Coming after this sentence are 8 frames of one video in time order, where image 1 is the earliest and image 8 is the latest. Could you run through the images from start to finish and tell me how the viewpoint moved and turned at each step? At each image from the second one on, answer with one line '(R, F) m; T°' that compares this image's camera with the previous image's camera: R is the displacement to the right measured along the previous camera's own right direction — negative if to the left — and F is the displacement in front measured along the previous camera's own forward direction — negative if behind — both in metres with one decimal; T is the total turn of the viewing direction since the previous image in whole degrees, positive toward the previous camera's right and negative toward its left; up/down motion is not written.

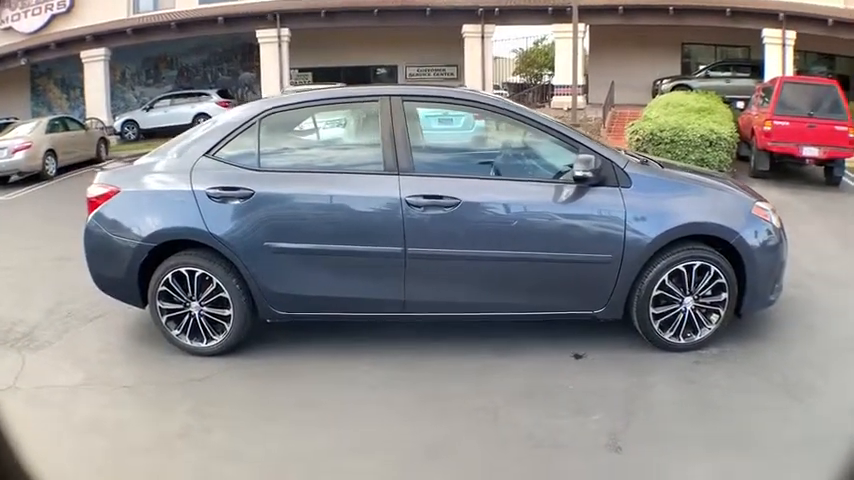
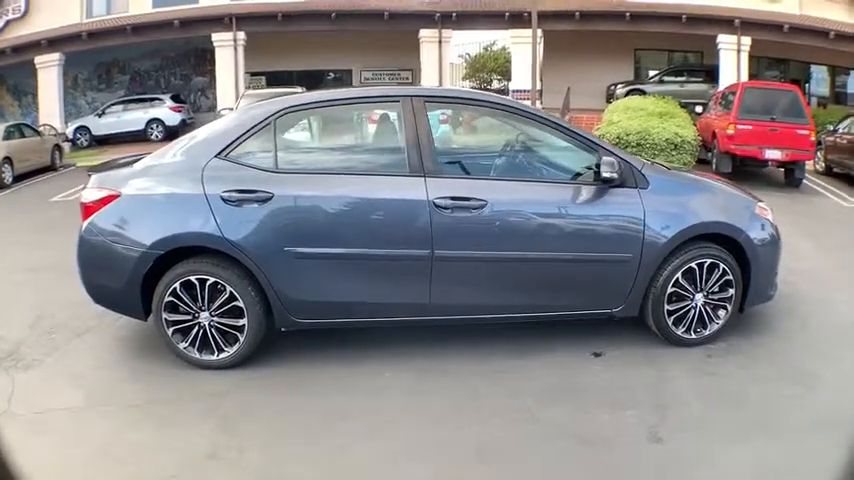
(-0.5, +0.1) m; +4°
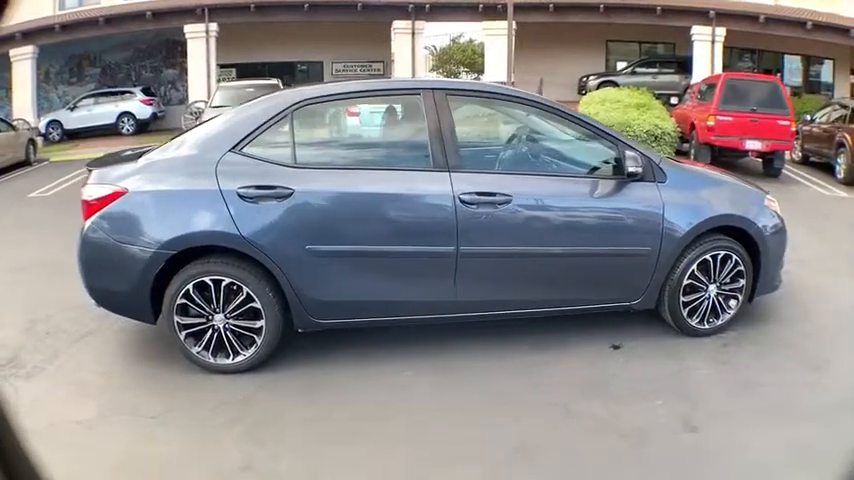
(-0.3, +0.1) m; +3°
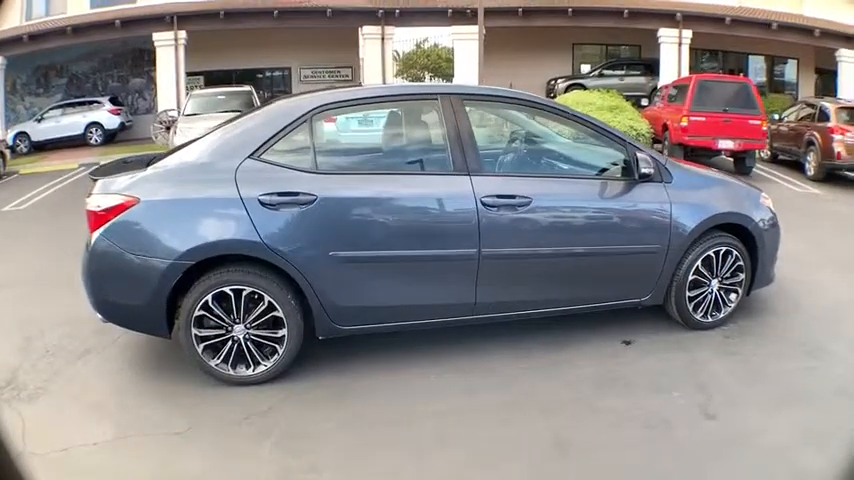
(-0.3, 0.0) m; +3°
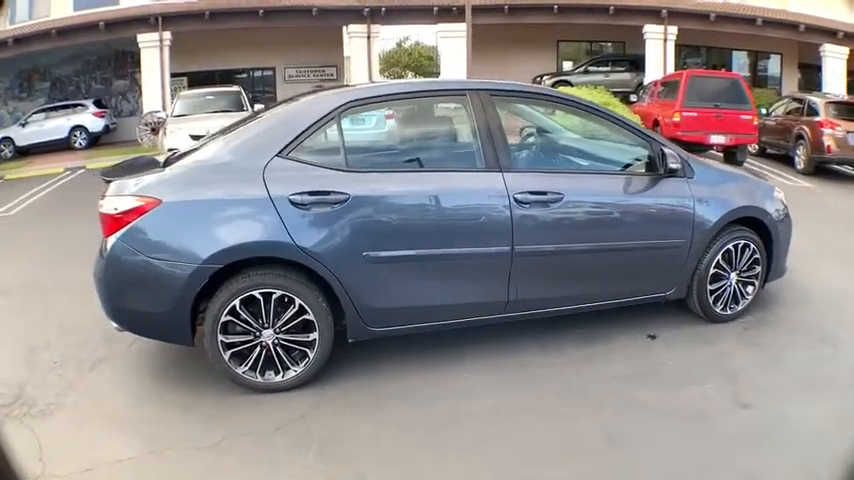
(-0.3, 0.0) m; +2°
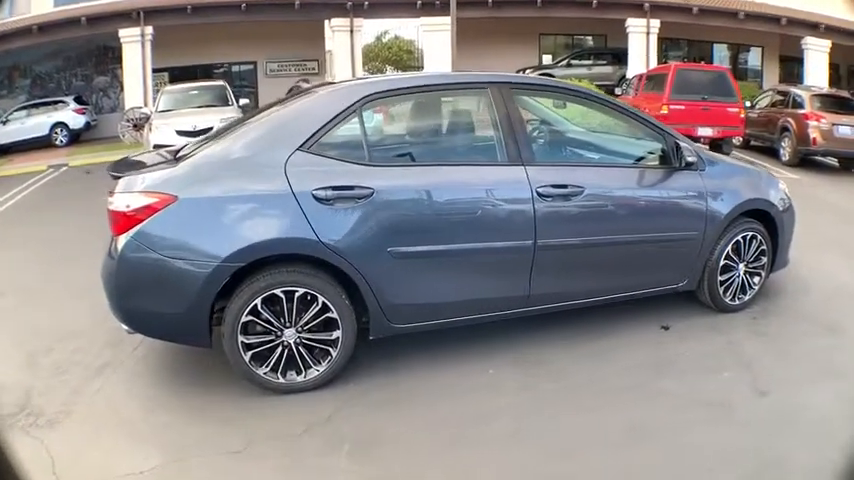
(-0.2, 0.0) m; +2°
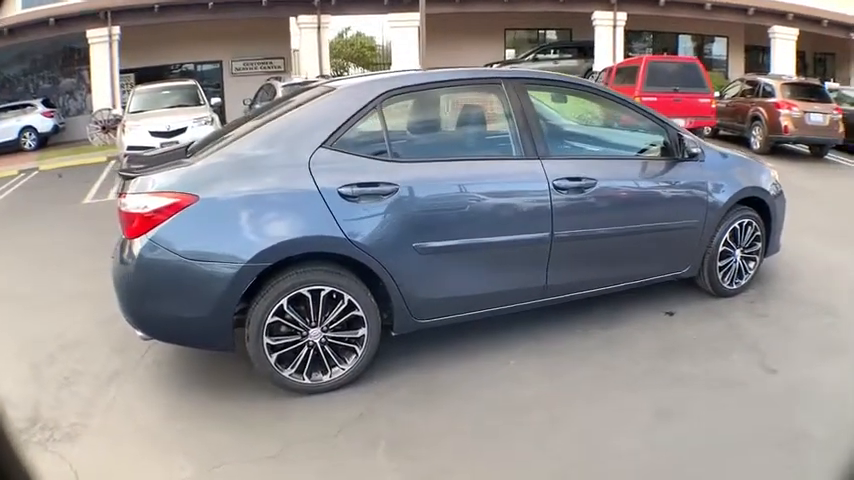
(-0.3, -0.1) m; +3°
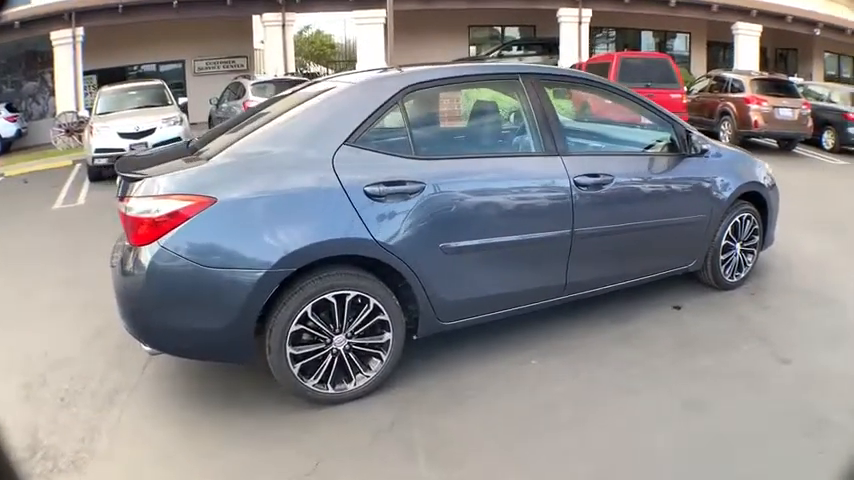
(-0.4, 0.0) m; +3°
